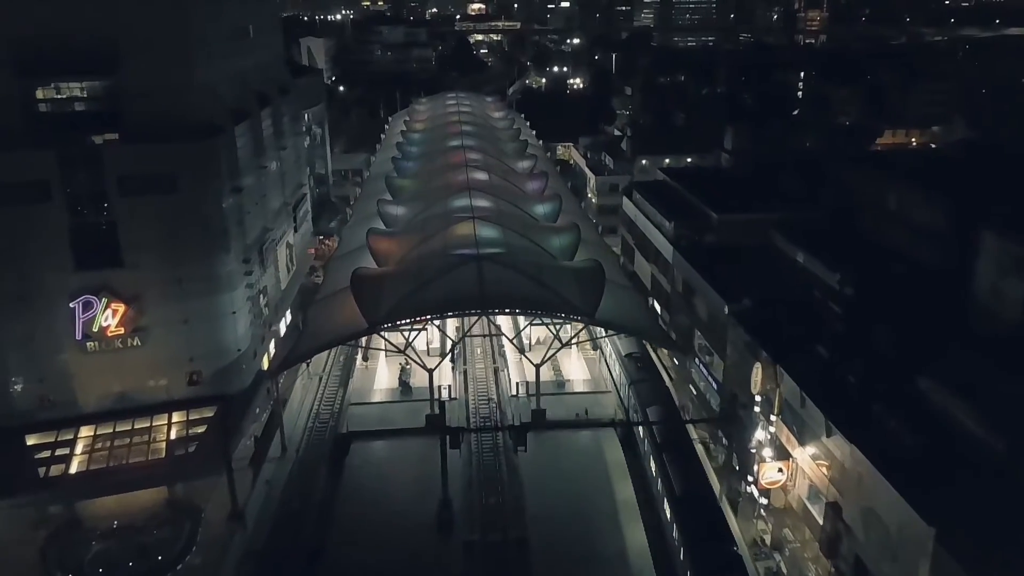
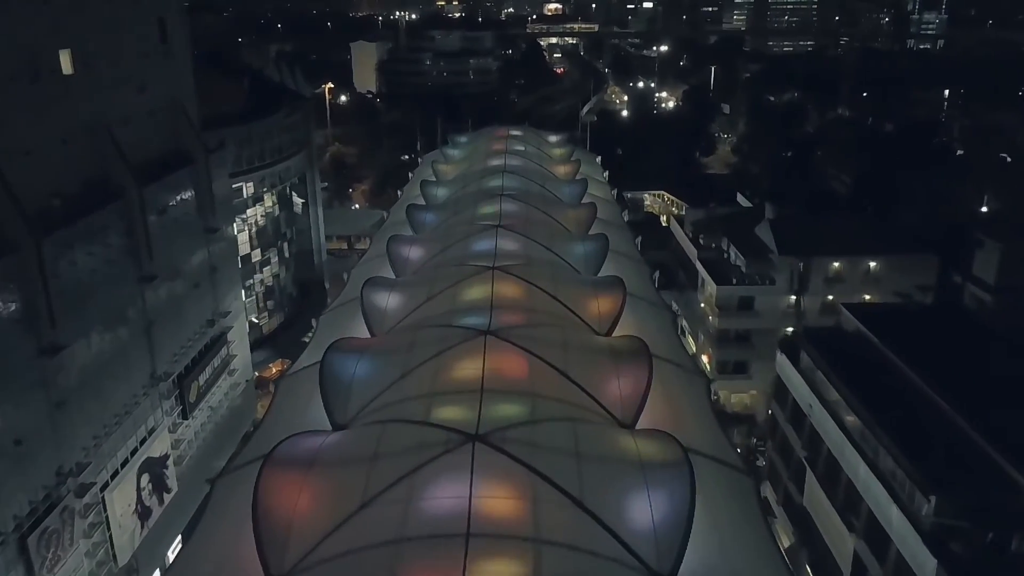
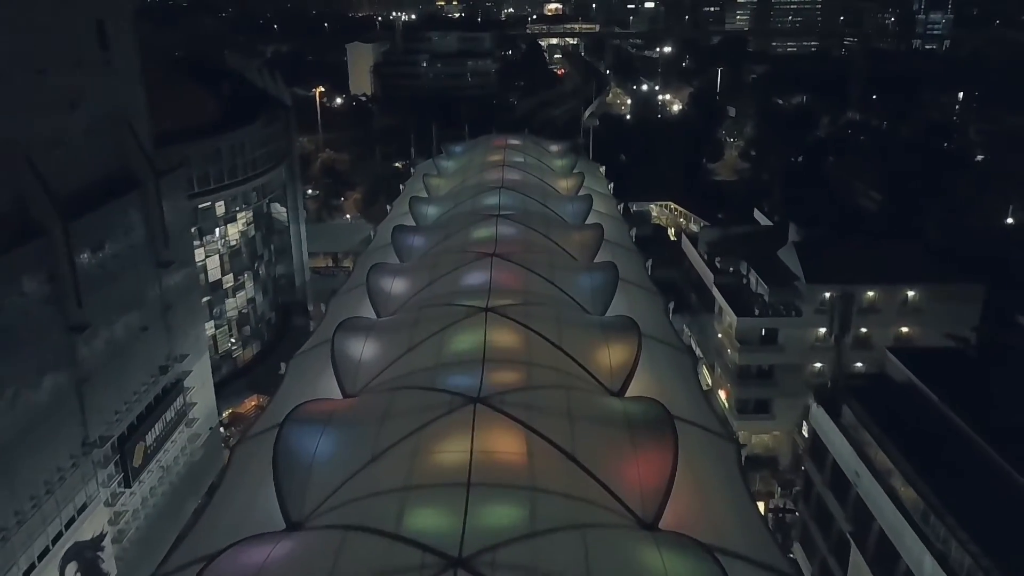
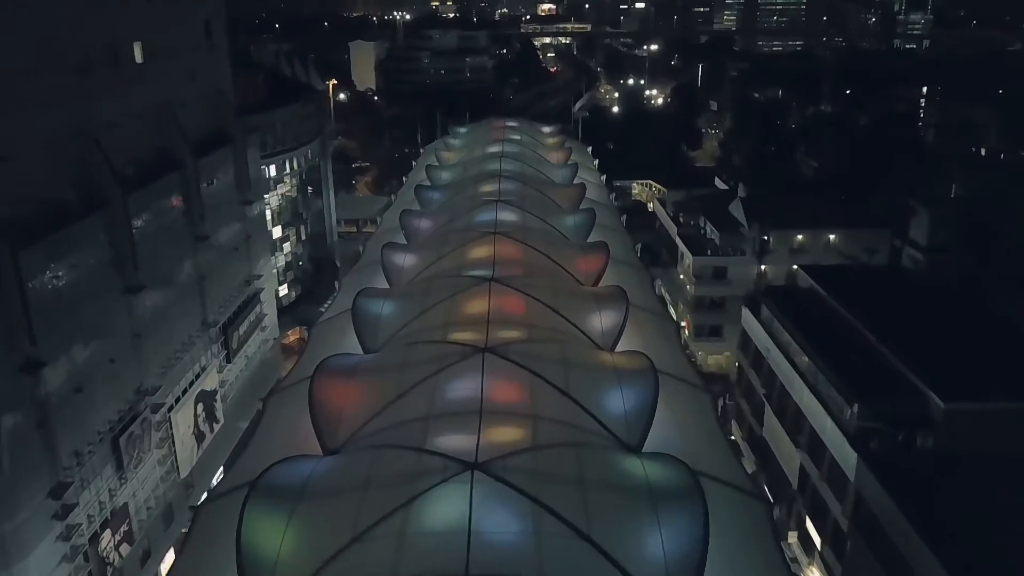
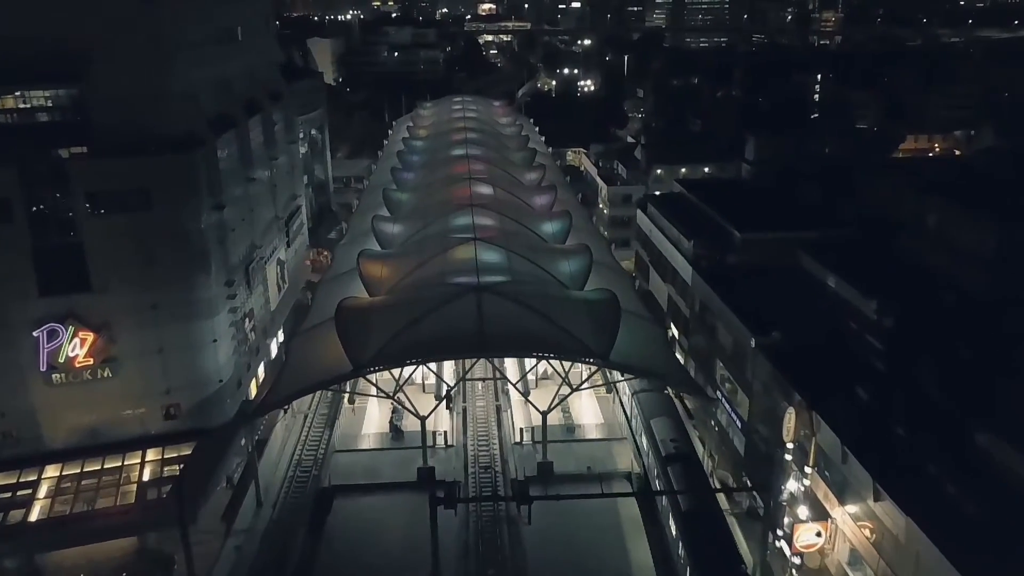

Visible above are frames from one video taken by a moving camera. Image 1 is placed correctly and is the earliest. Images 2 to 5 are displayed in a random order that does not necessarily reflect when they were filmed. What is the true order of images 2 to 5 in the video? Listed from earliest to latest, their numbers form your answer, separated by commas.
5, 4, 2, 3
